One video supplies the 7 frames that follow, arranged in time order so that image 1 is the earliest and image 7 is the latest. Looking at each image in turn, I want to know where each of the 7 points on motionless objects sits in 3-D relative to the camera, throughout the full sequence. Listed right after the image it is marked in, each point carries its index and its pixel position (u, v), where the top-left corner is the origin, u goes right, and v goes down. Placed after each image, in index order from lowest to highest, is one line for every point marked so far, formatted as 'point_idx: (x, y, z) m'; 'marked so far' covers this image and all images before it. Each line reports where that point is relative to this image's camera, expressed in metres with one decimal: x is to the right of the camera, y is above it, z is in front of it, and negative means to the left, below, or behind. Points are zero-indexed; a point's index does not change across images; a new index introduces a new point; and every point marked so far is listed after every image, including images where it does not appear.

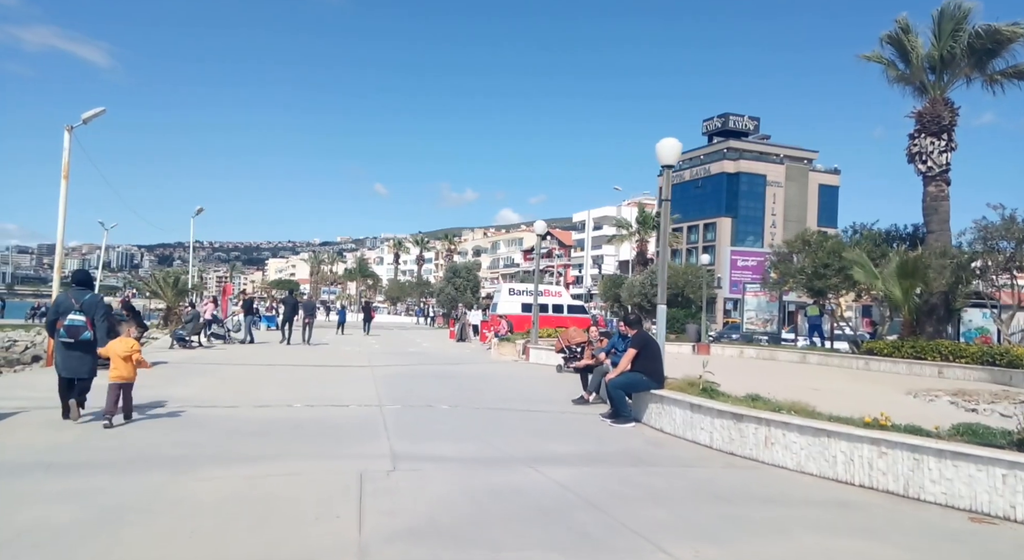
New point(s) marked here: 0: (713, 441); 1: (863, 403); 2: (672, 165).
0: (+2.4, -2.0, +7.6) m
1: (+7.7, -2.7, +13.6) m
2: (+2.6, +1.9, +10.1) m
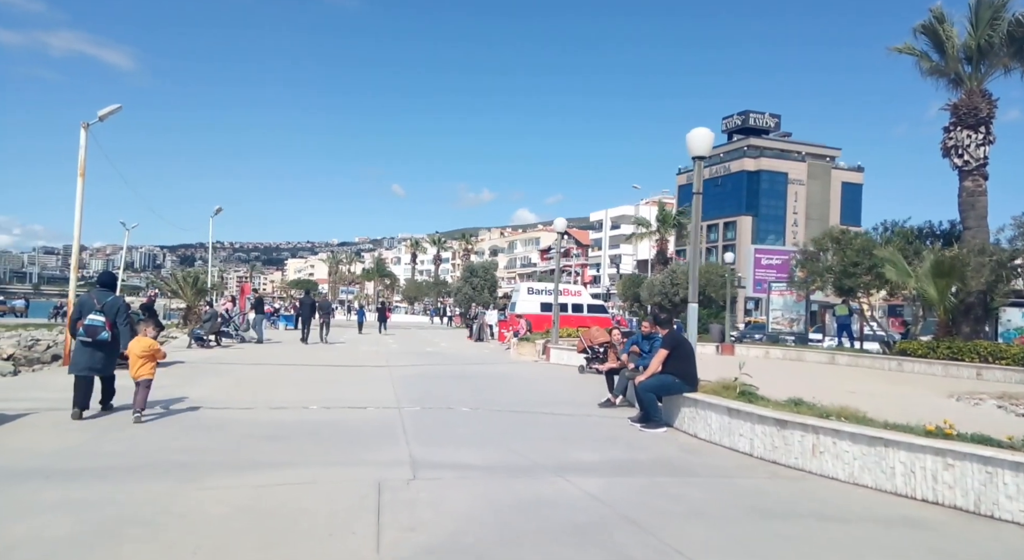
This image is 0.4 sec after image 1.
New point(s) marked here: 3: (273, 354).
0: (+2.7, -1.9, +7.1) m
1: (+8.1, -2.6, +13.0) m
2: (+3.0, +1.9, +9.6) m
3: (-7.6, -2.4, +19.9) m
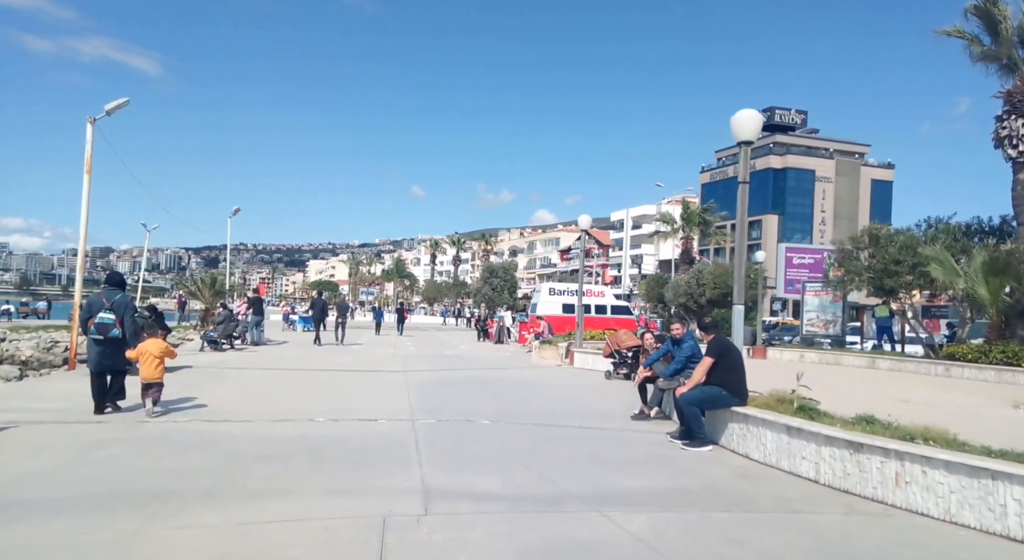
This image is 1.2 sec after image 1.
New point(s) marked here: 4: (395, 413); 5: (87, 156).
0: (+3.0, -1.9, +6.1) m
1: (+8.6, -2.6, +11.8) m
2: (+3.3, +1.9, +8.7) m
3: (-7.0, -2.4, +19.3) m
4: (-1.8, -2.1, +9.7) m
5: (-10.5, +3.0, +15.3) m
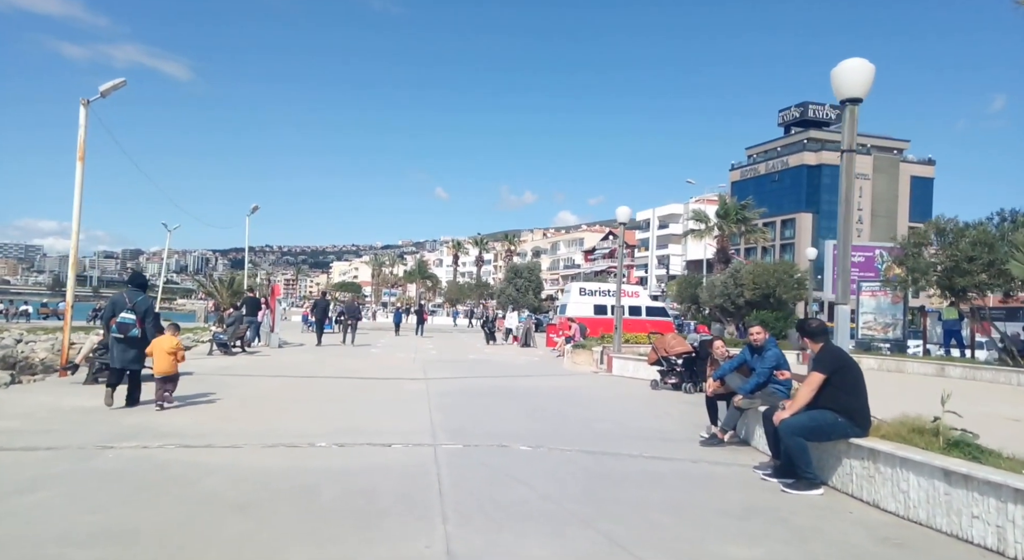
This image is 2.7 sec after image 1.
0: (+3.4, -1.8, +4.3) m
1: (+9.2, -2.6, +9.8) m
2: (+3.8, +2.0, +6.9) m
3: (-6.1, -2.4, +17.8) m
4: (-1.3, -2.0, +8.1) m
5: (-9.7, +3.1, +14.0) m
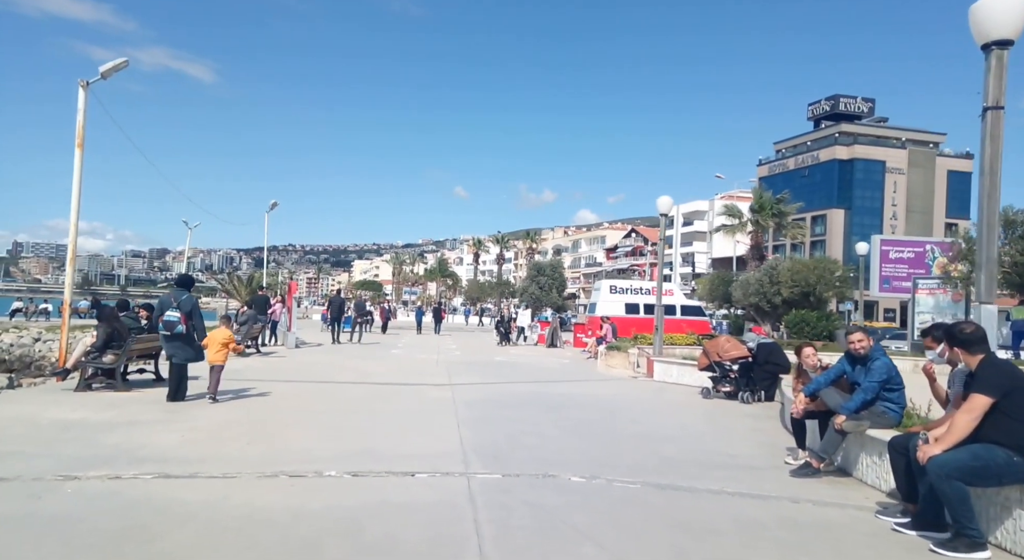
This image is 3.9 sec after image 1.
0: (+3.8, -1.8, +2.9) m
1: (+9.8, -2.5, +8.2) m
2: (+4.3, +2.1, +5.4) m
3: (-5.3, -2.3, +16.7) m
4: (-0.8, -1.9, +6.7) m
5: (-9.0, +3.2, +12.9) m
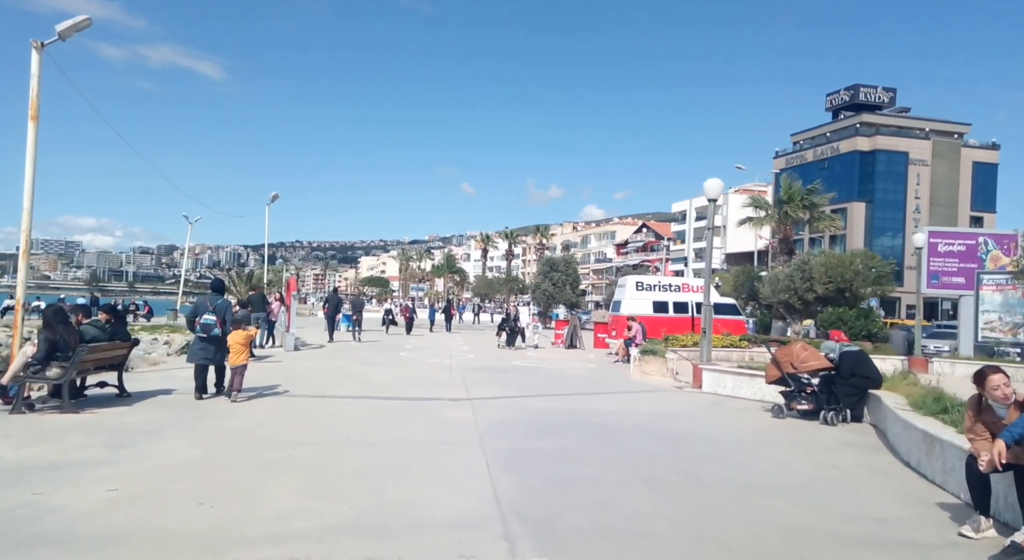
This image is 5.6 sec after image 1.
0: (+4.2, -1.7, +0.8) m
1: (+10.2, -2.4, +6.1) m
2: (+4.7, +2.1, +3.3) m
3: (-4.7, -2.2, +14.7) m
4: (-0.3, -1.9, +4.7) m
5: (-8.5, +3.2, +11.0) m
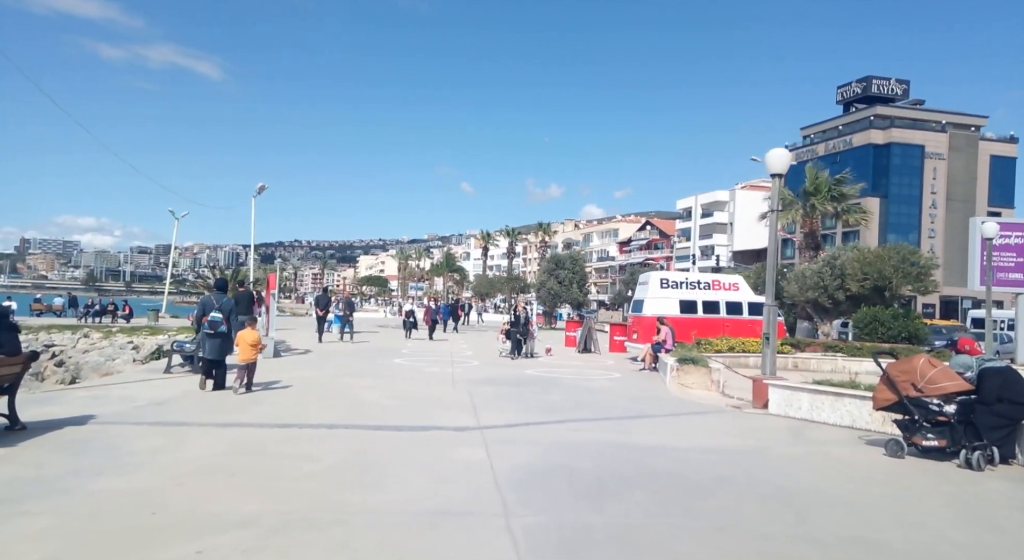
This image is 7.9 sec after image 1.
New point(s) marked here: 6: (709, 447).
0: (+4.6, -1.7, -1.8) m
1: (+10.6, -2.3, +3.5) m
2: (+5.0, +2.2, +0.7) m
3: (-4.4, -2.1, +12.1) m
4: (0.0, -1.8, +2.1) m
5: (-8.2, +3.3, +8.4) m
6: (+2.6, -2.2, +7.9) m
